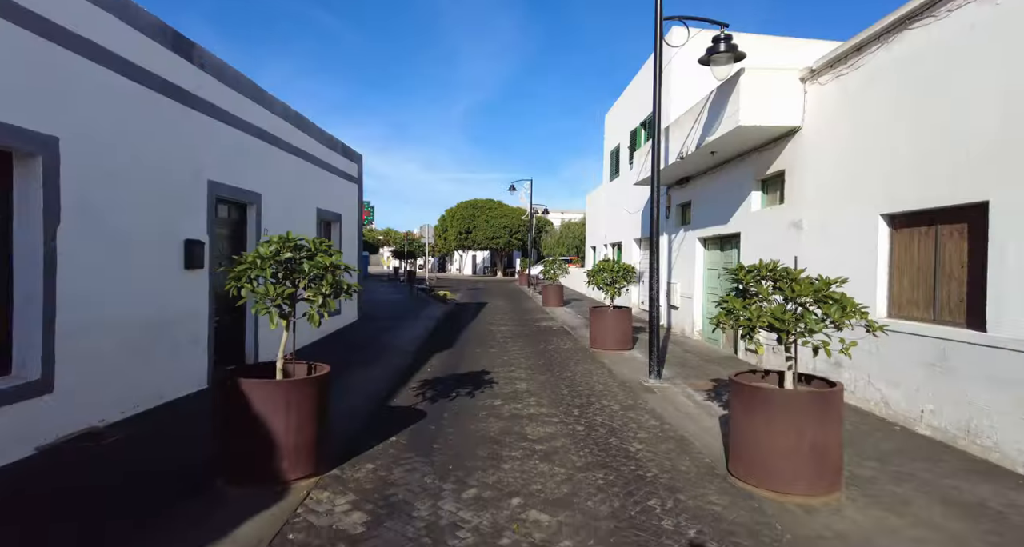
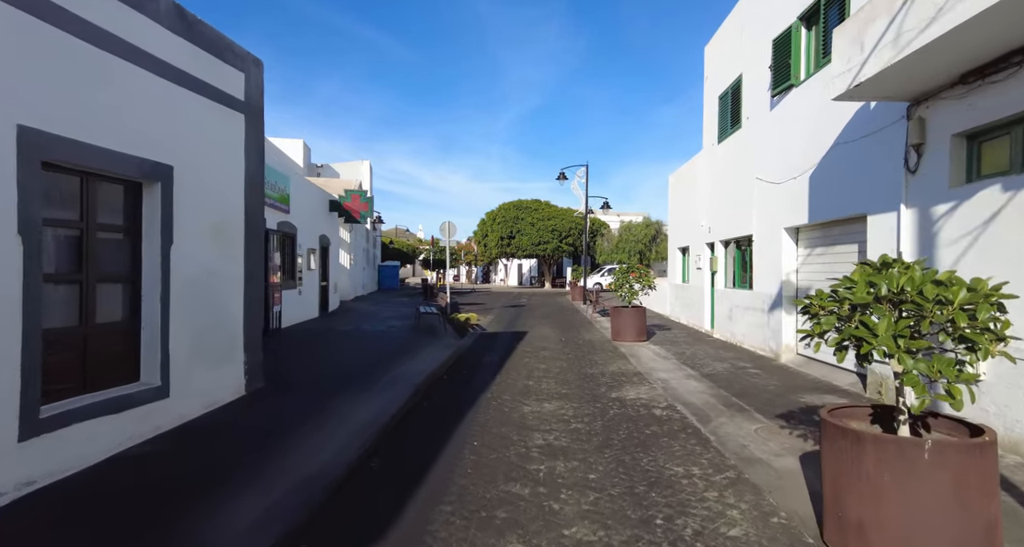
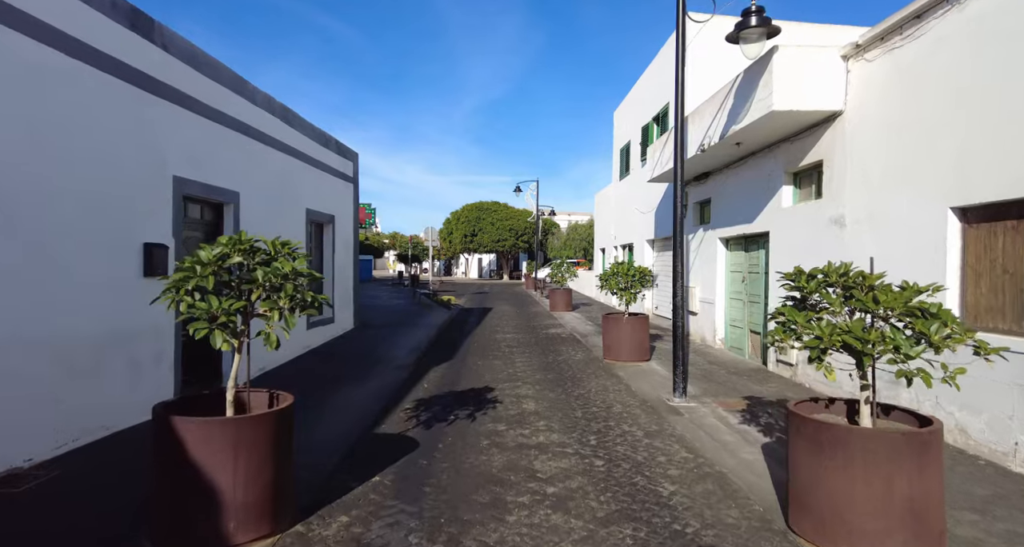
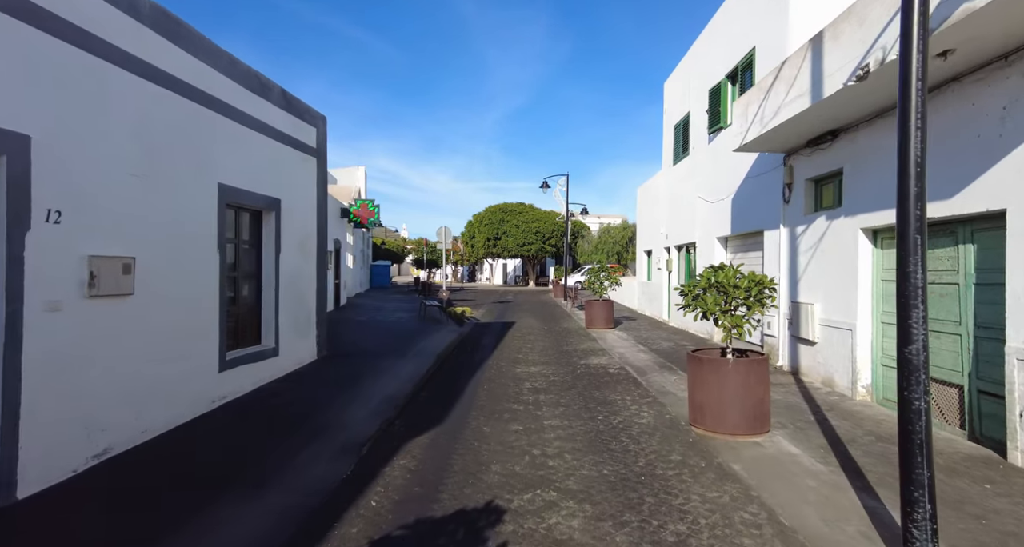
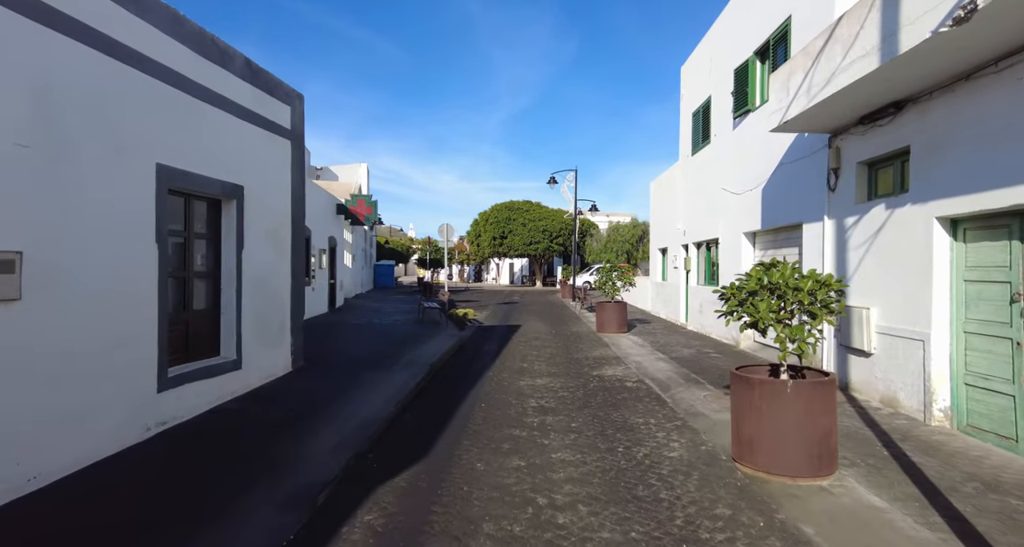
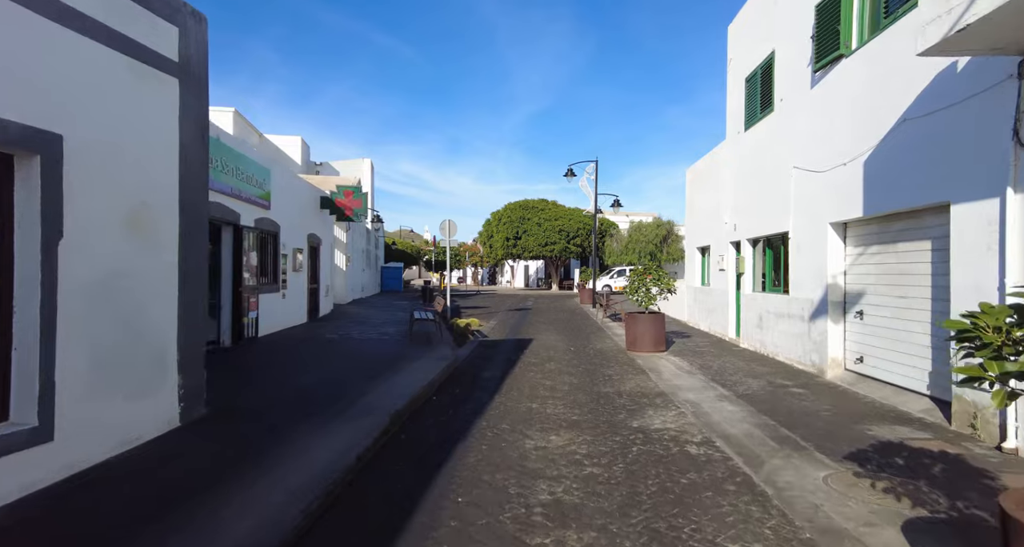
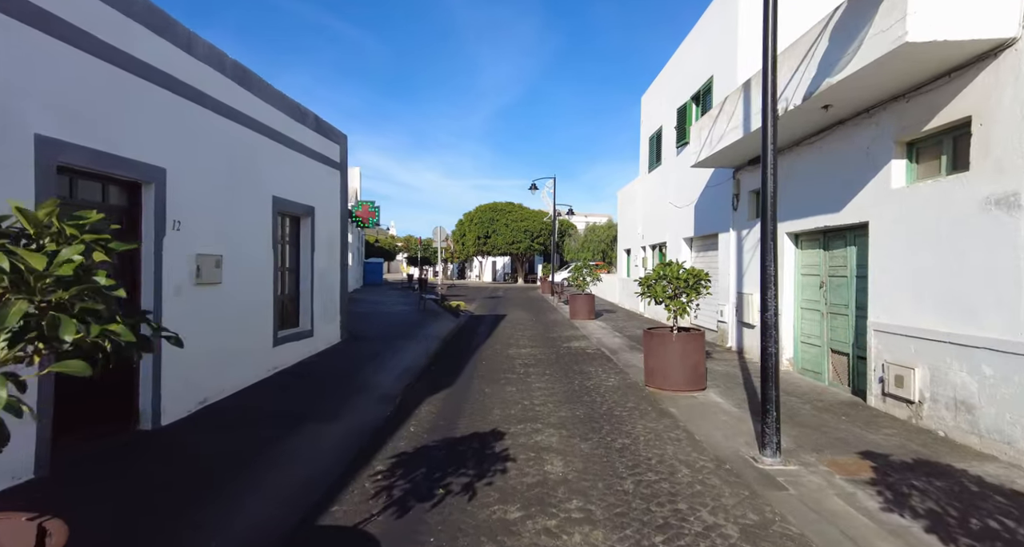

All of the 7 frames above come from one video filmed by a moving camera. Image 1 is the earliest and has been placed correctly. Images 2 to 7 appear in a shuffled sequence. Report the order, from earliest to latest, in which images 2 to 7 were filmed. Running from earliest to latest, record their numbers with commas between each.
3, 7, 4, 5, 2, 6
